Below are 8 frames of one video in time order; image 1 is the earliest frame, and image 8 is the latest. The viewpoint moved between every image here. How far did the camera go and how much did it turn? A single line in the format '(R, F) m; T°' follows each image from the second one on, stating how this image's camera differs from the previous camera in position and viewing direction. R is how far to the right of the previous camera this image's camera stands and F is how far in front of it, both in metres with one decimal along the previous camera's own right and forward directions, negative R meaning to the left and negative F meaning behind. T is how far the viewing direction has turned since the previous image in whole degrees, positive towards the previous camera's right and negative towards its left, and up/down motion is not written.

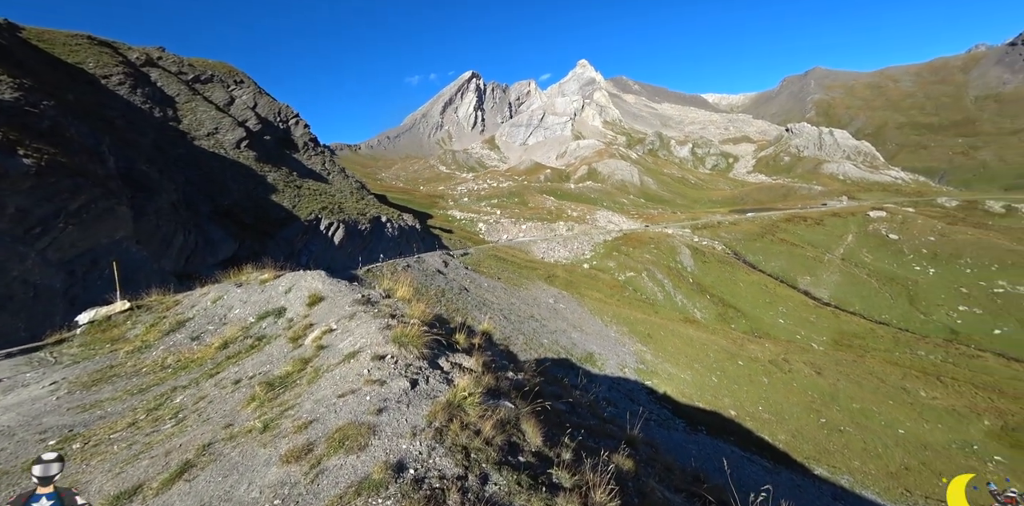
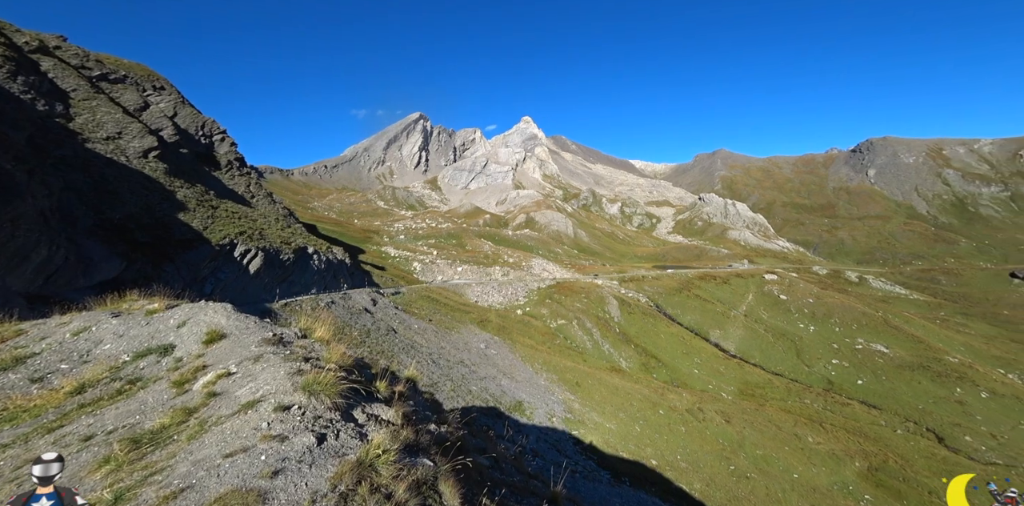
(0.0, +0.2) m; +8°
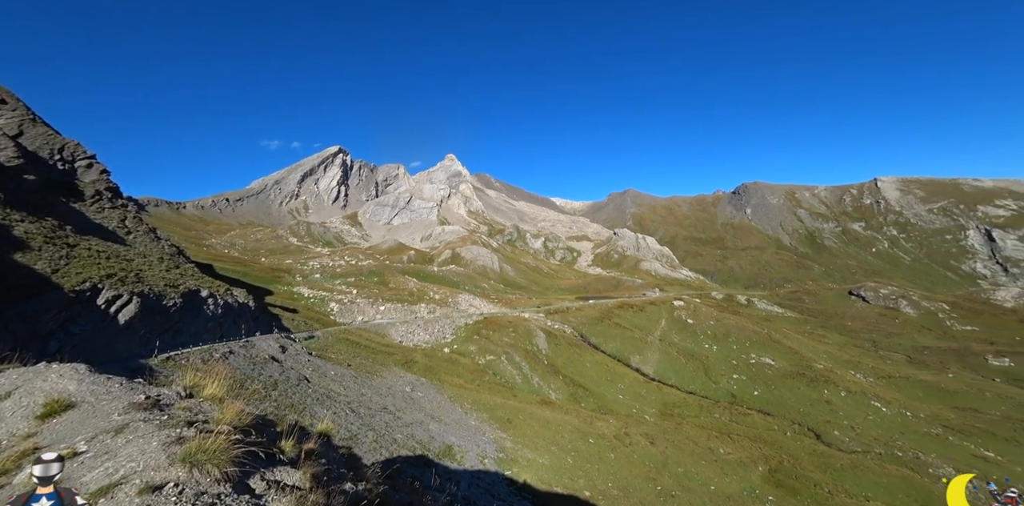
(0.0, +0.4) m; +10°
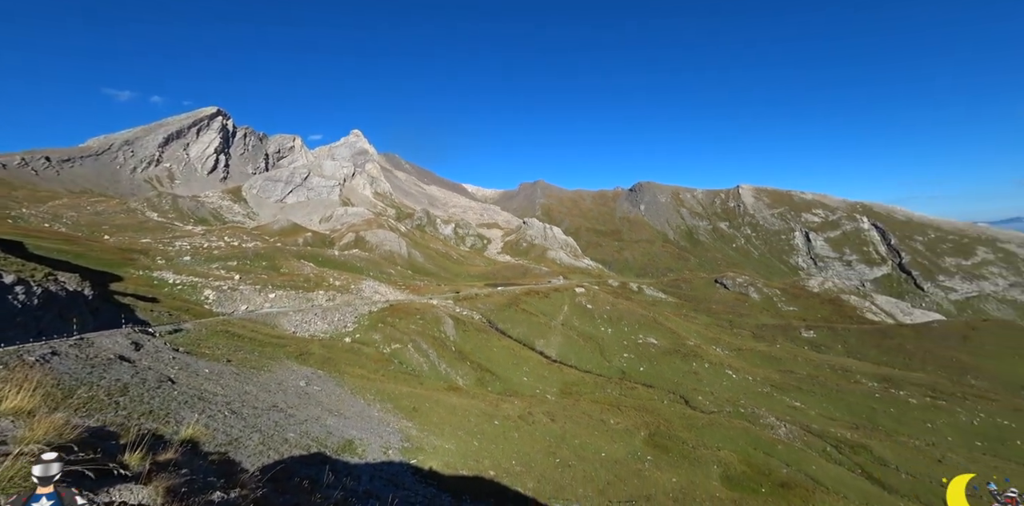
(0.0, +0.8) m; +12°
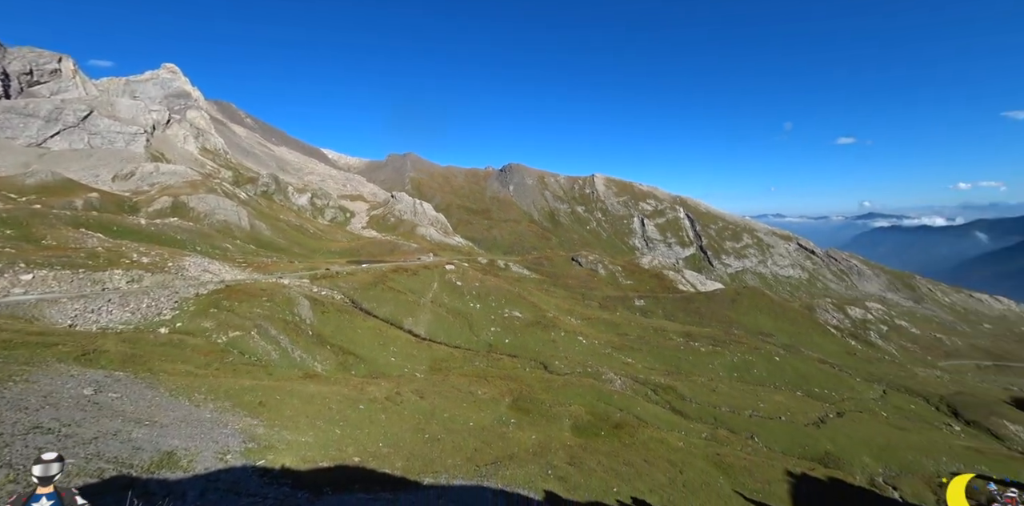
(+0.1, +2.3) m; +17°
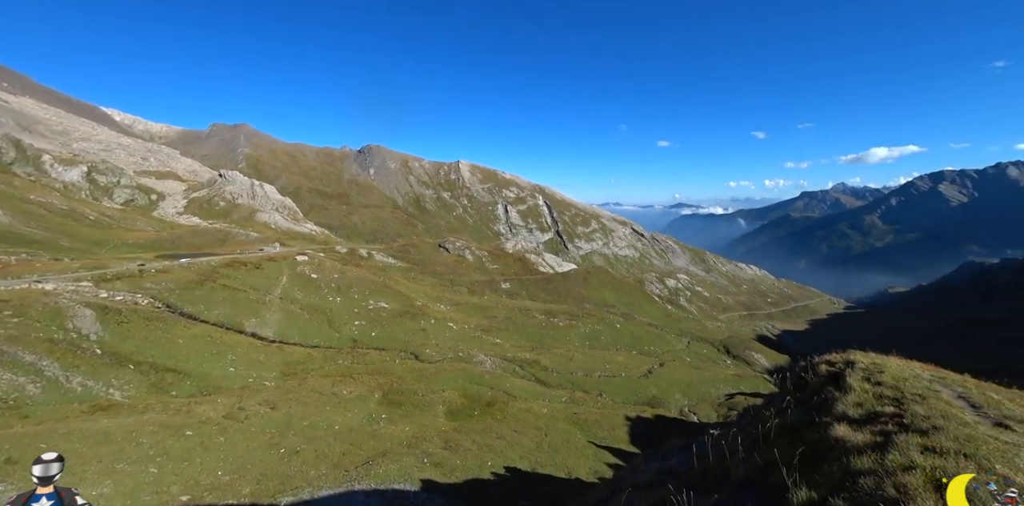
(+0.5, +4.9) m; +17°
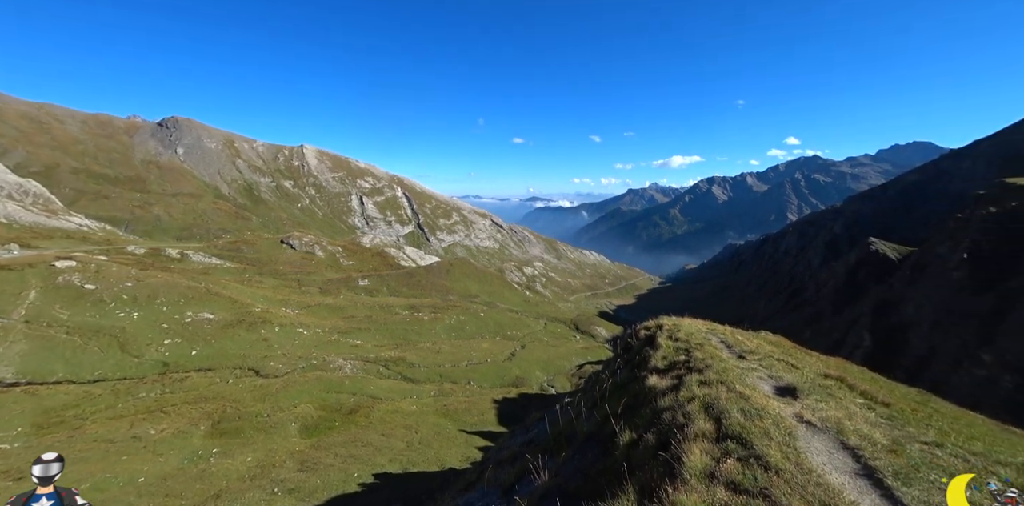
(+0.2, -1.8) m; +18°
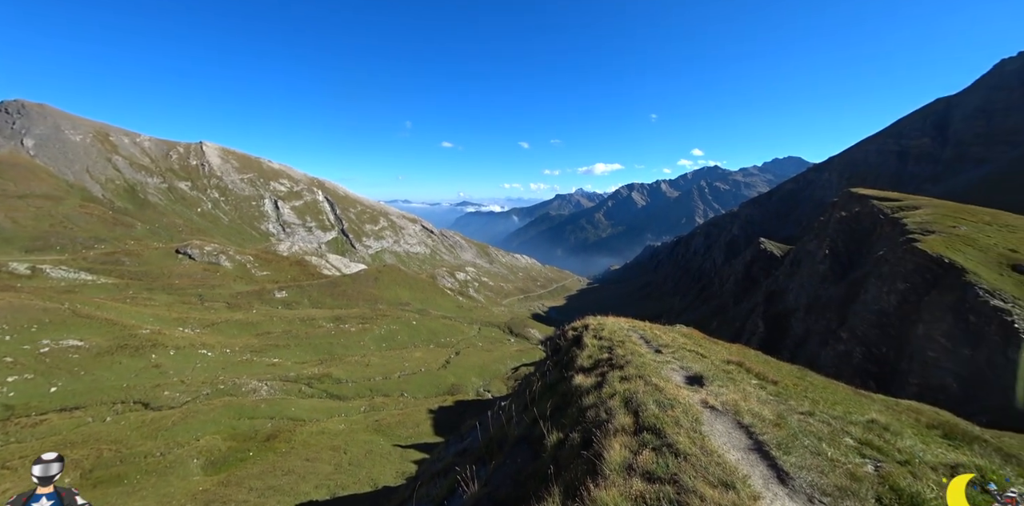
(+0.9, 0.0) m; +8°
